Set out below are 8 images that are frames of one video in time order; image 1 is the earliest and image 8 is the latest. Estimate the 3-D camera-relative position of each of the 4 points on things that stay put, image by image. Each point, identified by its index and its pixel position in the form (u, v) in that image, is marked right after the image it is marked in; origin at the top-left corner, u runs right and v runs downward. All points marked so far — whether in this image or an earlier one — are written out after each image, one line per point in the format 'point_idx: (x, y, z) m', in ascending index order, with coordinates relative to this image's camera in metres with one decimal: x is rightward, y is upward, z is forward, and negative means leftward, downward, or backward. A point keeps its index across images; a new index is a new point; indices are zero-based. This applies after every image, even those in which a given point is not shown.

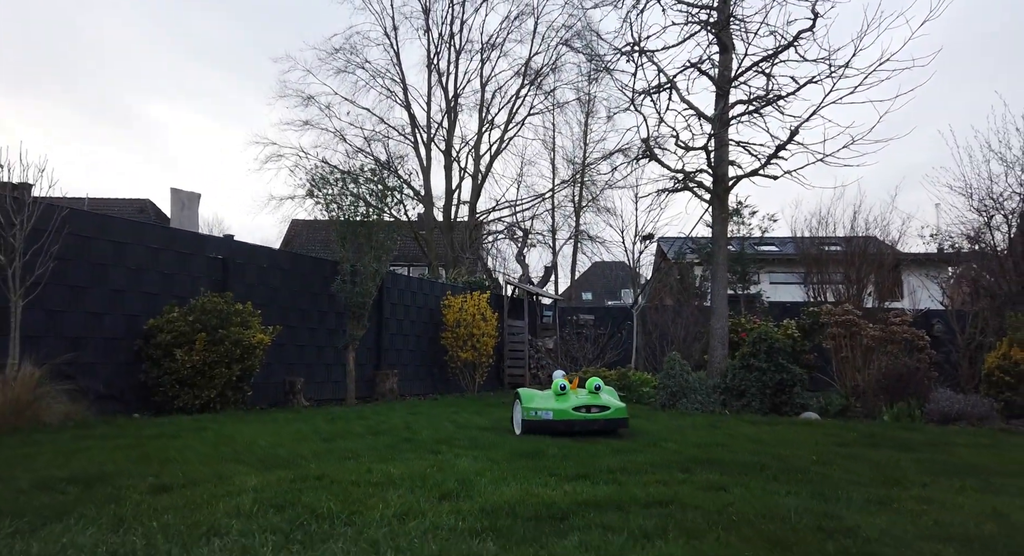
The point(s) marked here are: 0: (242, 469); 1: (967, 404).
0: (-1.2, -0.8, +3.5) m
1: (+4.2, -1.1, +7.0) m
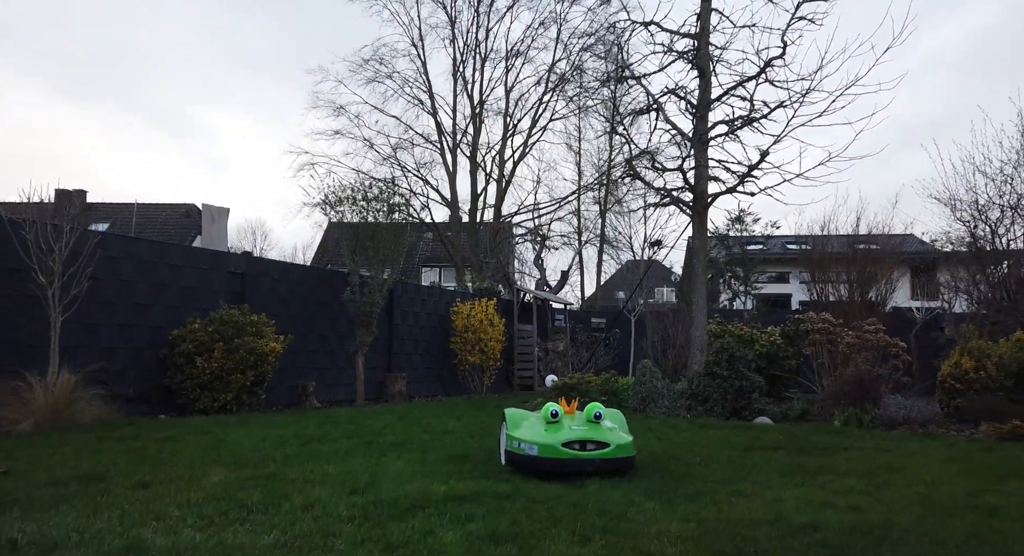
0: (-1.6, -1.0, +4.3) m
1: (+3.9, -1.3, +7.5) m
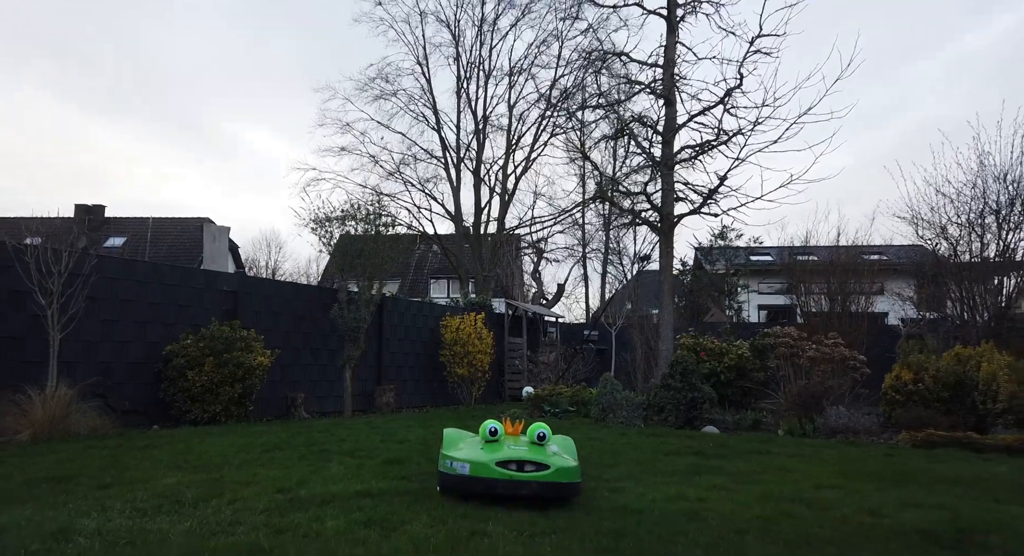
0: (-2.1, -1.2, +4.9) m
1: (+3.5, -1.5, +8.0) m
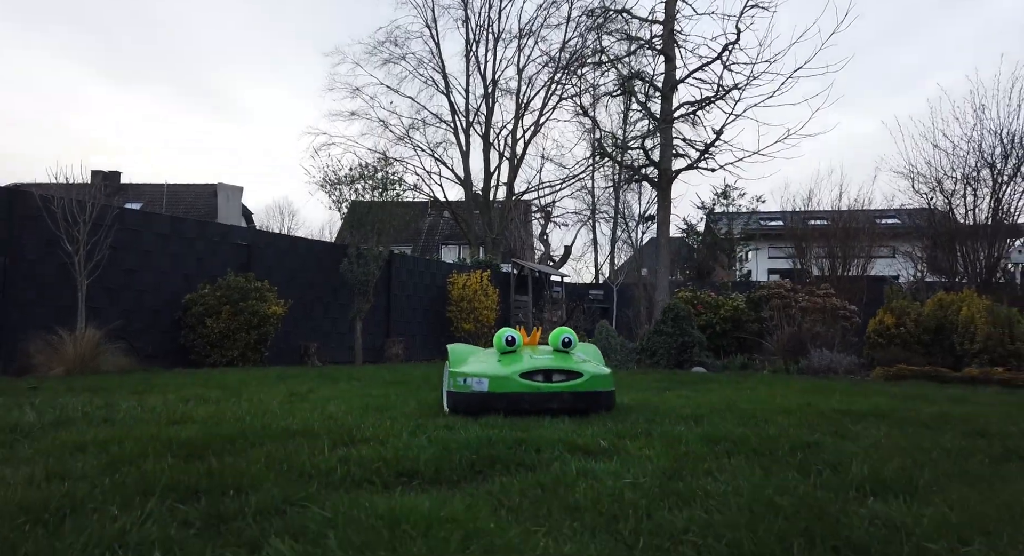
0: (-2.2, -0.7, +5.4) m
1: (+3.5, -0.9, +8.5) m
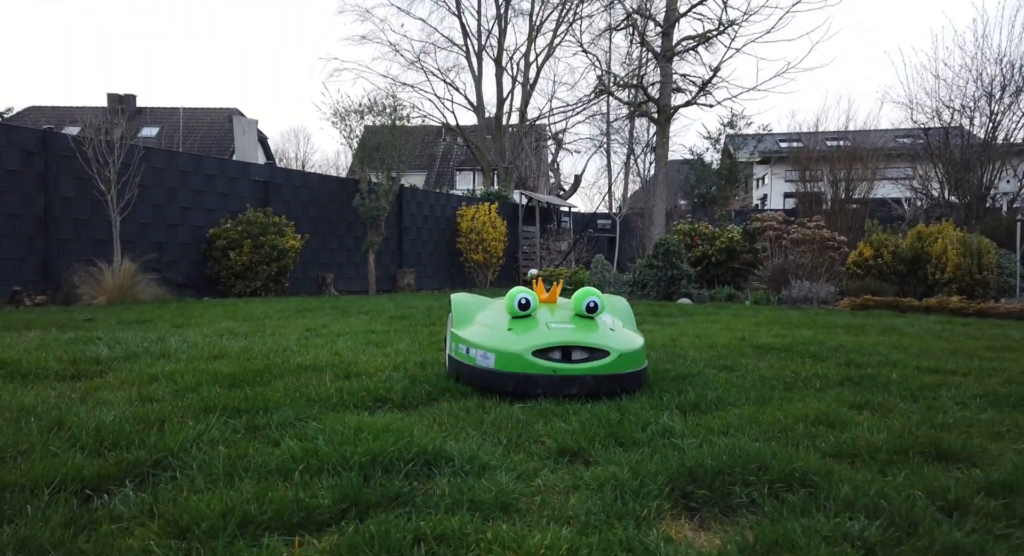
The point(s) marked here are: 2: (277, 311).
0: (-2.2, -0.3, +6.1) m
1: (+3.5, -0.2, +9.1) m
2: (-2.1, -0.3, +7.0) m
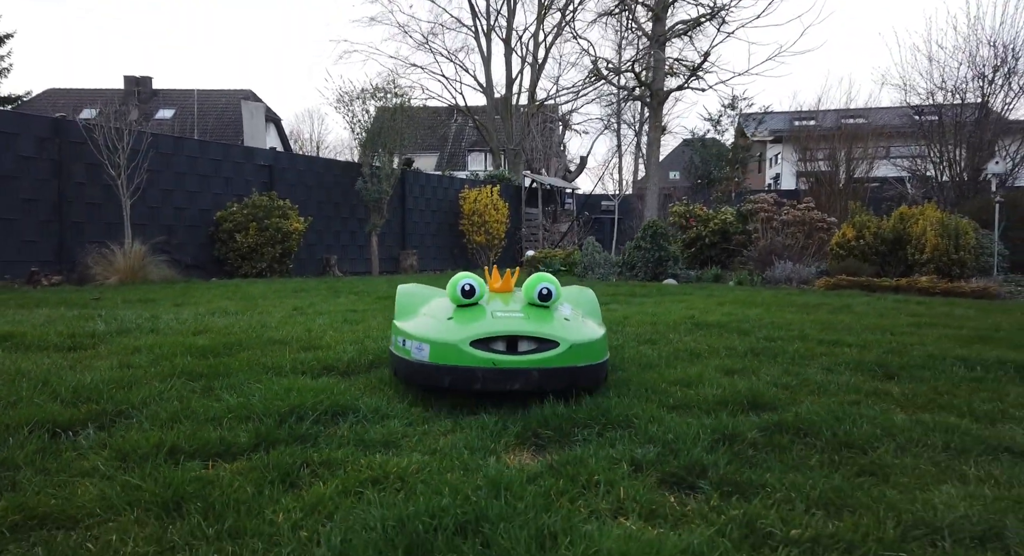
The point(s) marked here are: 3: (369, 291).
0: (-2.4, -0.2, +6.5) m
1: (+3.4, +0.1, +9.3) m
2: (-2.2, -0.1, +7.4) m
3: (-1.4, -0.1, +7.3) m
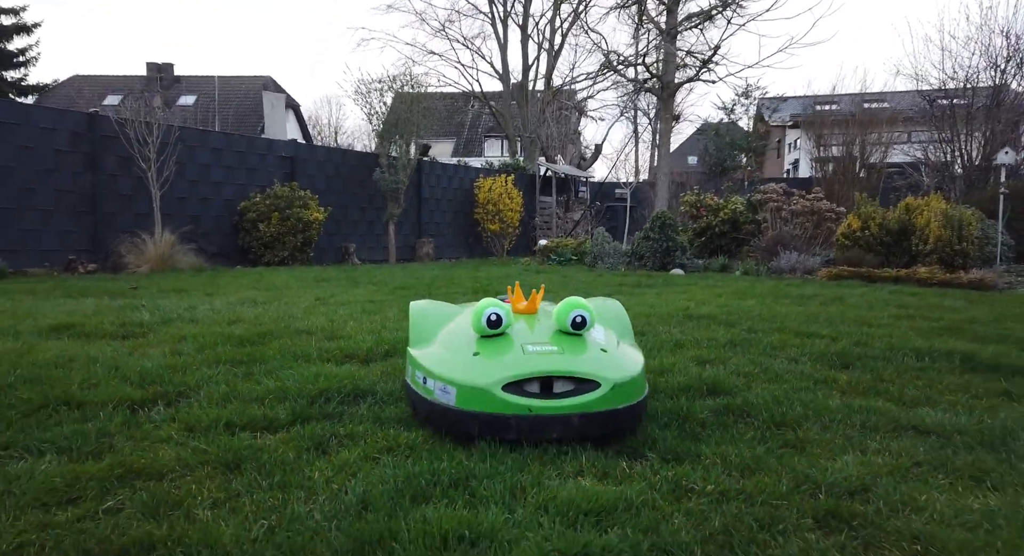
0: (-2.3, -0.1, +6.9) m
1: (+3.6, +0.2, +9.6) m
2: (-2.1, 0.0, +7.7) m
3: (-1.3, 0.0, +7.6) m
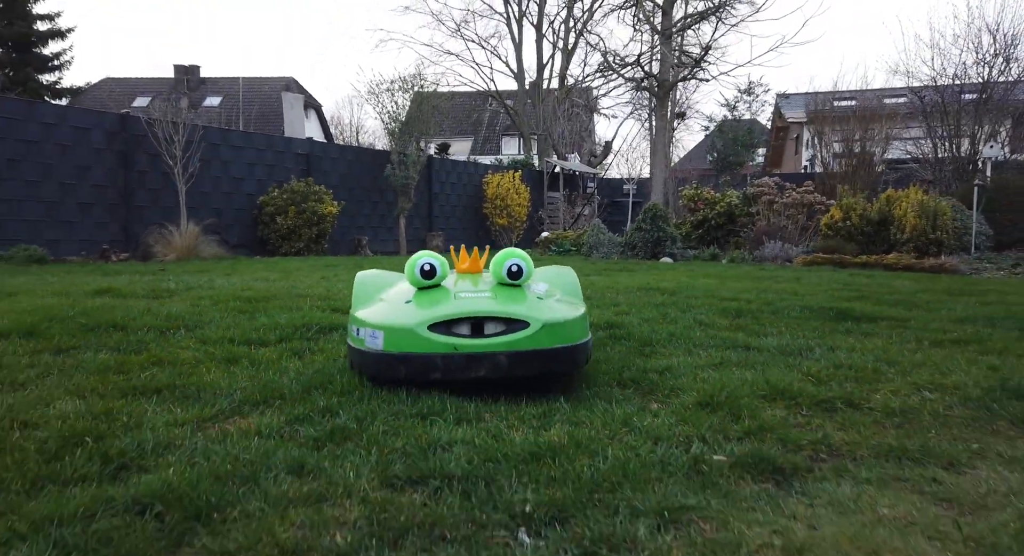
0: (-2.4, +0.1, +7.6) m
1: (+3.5, +0.3, +10.1) m
2: (-2.2, +0.1, +8.4) m
3: (-1.3, +0.1, +8.3) m
